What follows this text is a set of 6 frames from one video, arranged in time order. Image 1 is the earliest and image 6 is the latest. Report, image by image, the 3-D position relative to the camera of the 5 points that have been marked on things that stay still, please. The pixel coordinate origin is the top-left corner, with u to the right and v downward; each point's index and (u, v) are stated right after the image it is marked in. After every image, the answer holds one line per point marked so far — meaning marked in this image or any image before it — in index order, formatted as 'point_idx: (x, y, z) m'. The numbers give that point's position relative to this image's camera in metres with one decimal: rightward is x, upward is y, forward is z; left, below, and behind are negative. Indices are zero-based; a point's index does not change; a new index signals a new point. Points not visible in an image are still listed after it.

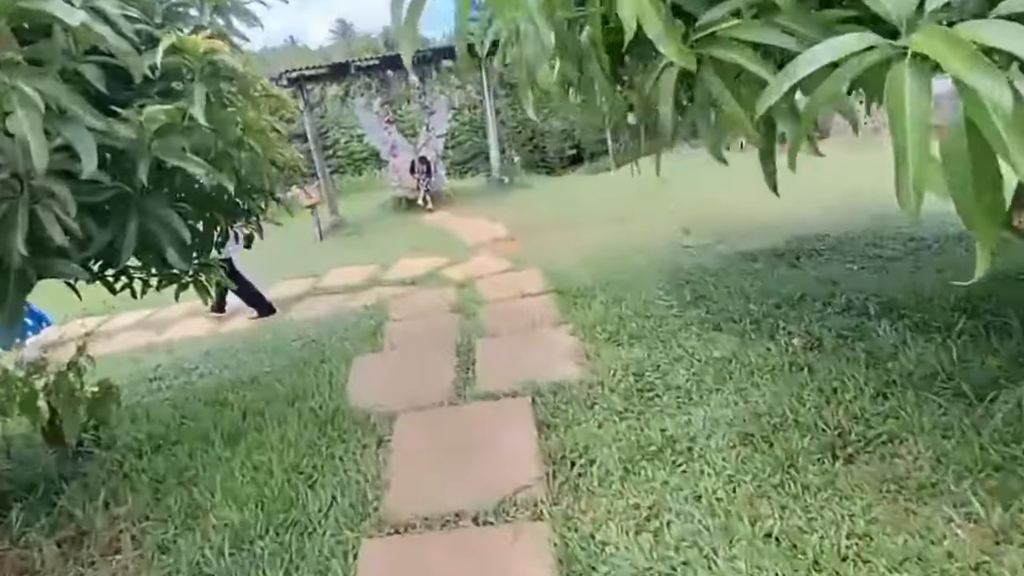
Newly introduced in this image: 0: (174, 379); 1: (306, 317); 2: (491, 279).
0: (-2.0, -0.5, +3.1) m
1: (-1.5, -0.2, +4.0) m
2: (-0.2, +0.1, +3.7) m
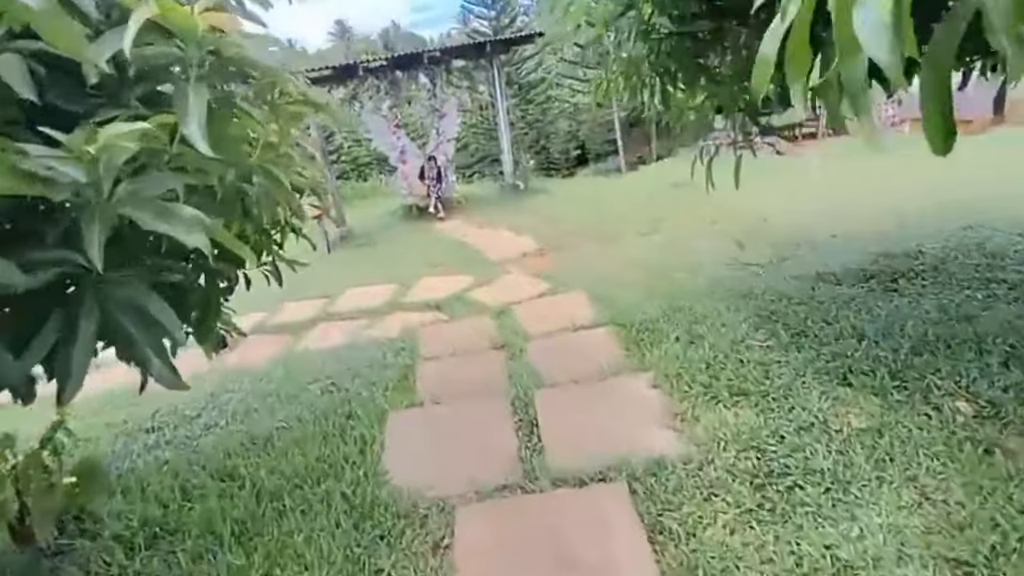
0: (-1.7, -0.7, +2.7) m
1: (-1.3, -0.4, +3.6) m
2: (+0.1, -0.1, +3.3) m
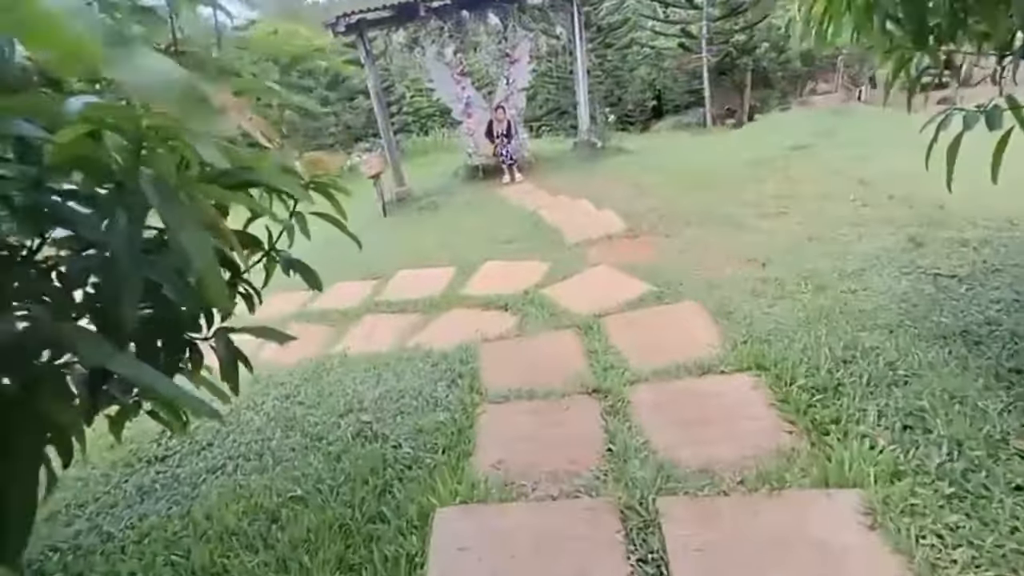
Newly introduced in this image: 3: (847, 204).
0: (-1.3, -0.7, +2.1) m
1: (-0.8, -0.3, +2.9) m
2: (+0.5, -0.2, +2.5) m
3: (+2.2, +0.5, +3.5) m
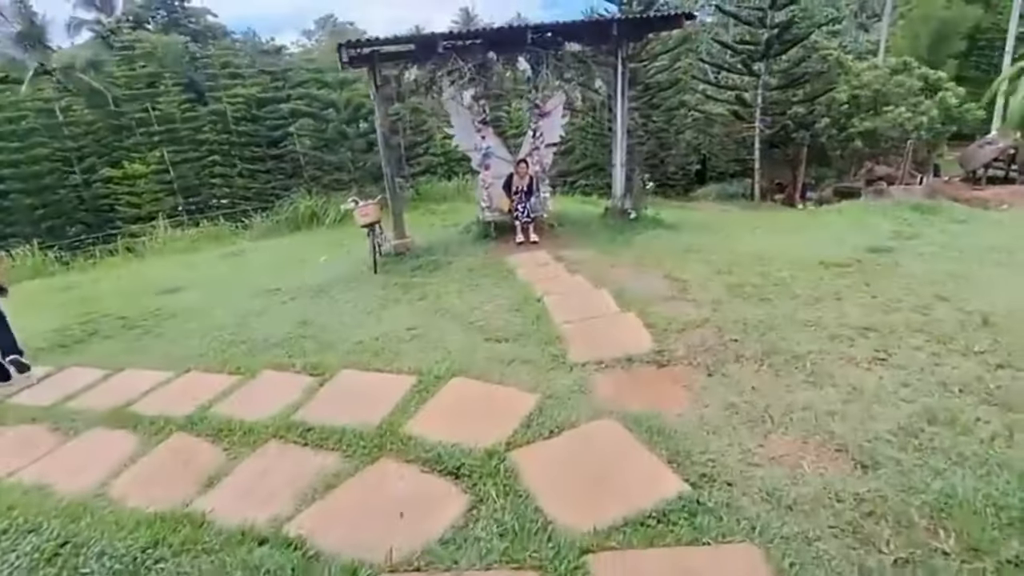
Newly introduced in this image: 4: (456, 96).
0: (-1.6, -1.1, +1.2) m
1: (-1.0, -0.8, +2.0) m
2: (+0.3, -0.8, +1.4) m
3: (+2.1, -0.3, +2.4) m
4: (-0.6, +2.2, +6.0) m
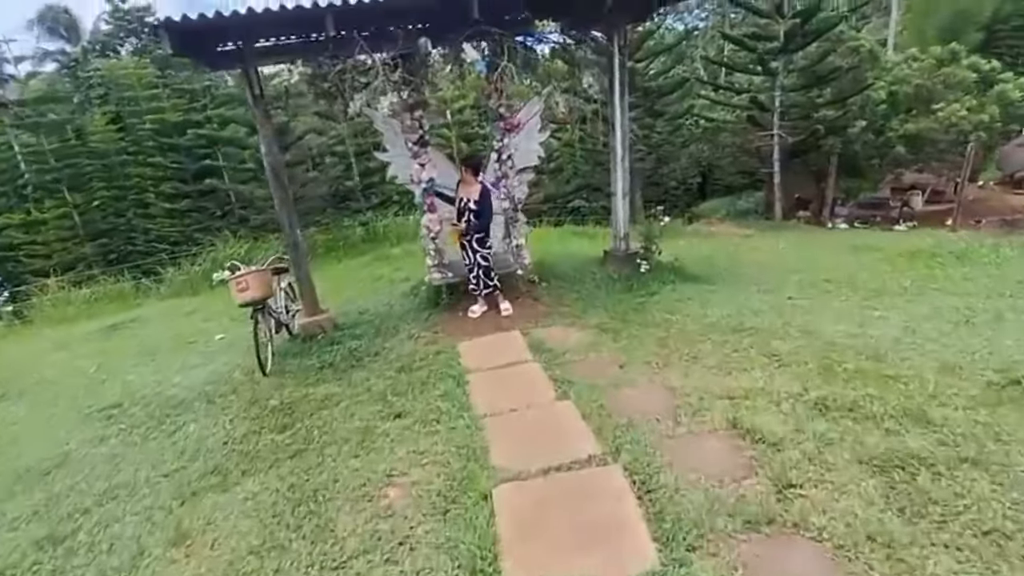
0: (-1.9, -1.8, -0.8) m
1: (-1.3, -1.5, 0.0) m
2: (+0.1, -1.4, -0.5) m
3: (+1.8, -0.9, +0.4) m
4: (-1.0, +1.4, +4.1) m
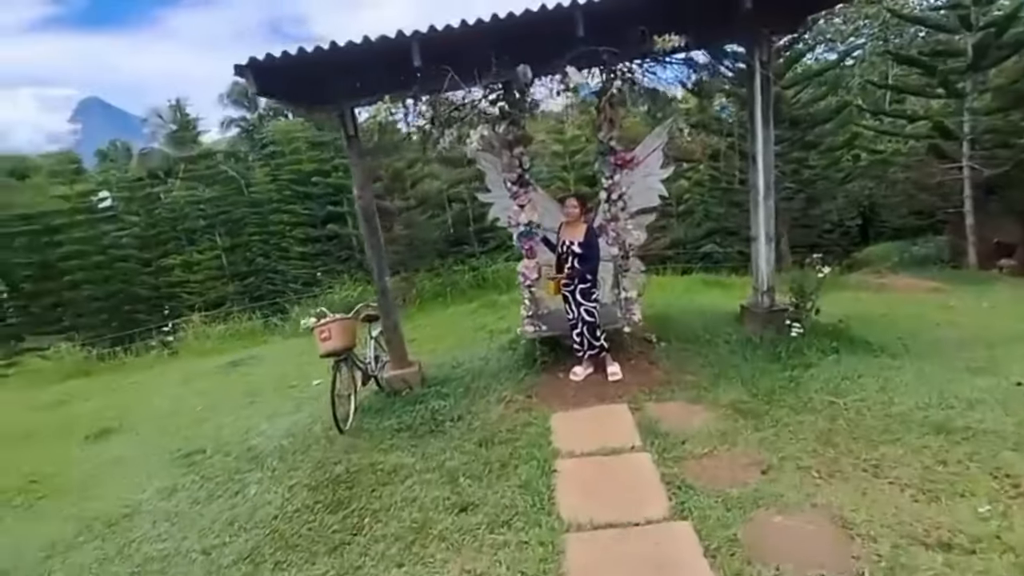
0: (-2.3, -1.7, -1.1) m
1: (-1.6, -1.5, -0.4) m
2: (-0.4, -1.4, -1.2) m
3: (+1.6, -1.0, -0.6) m
4: (-0.2, +1.0, +3.7) m
